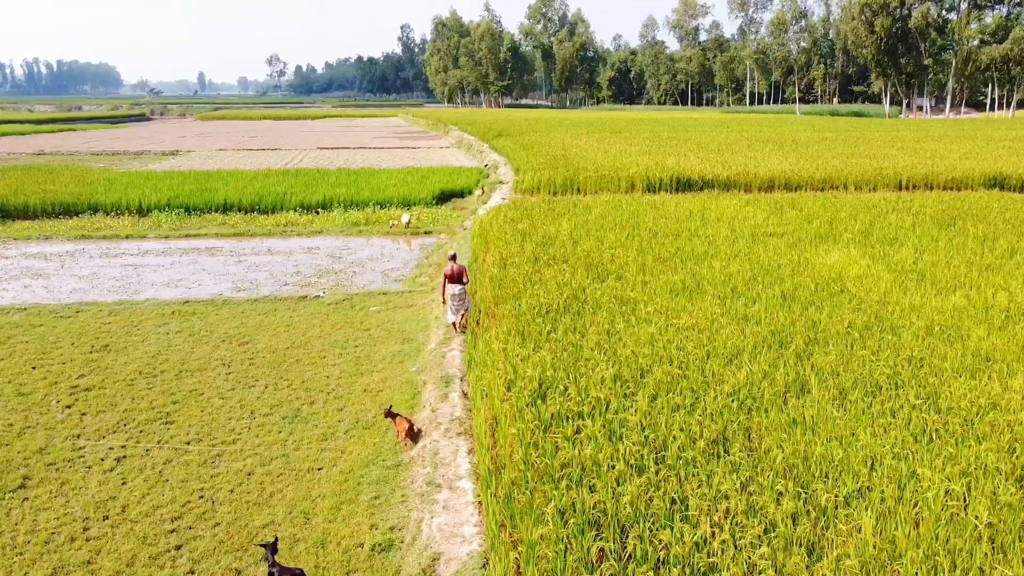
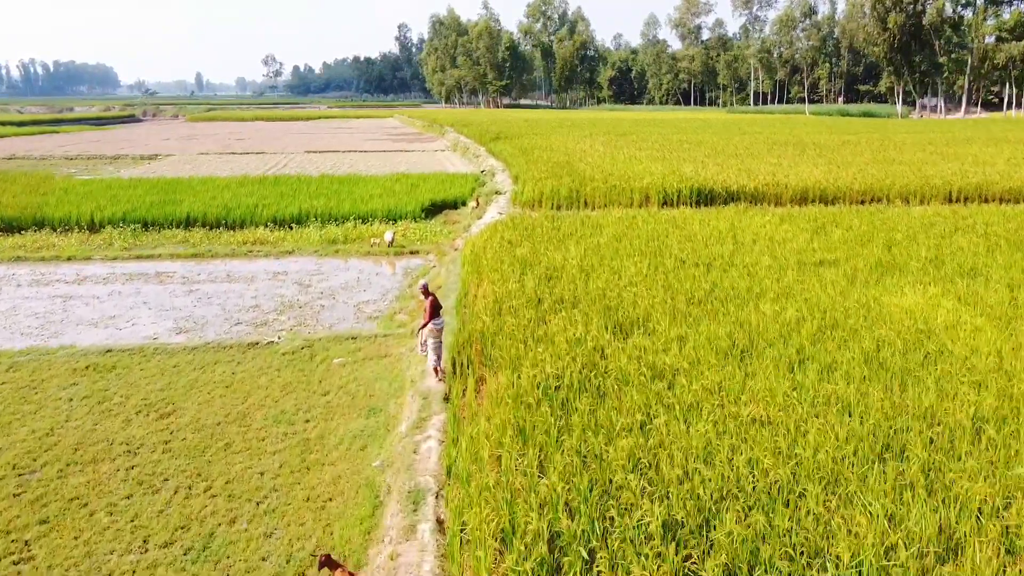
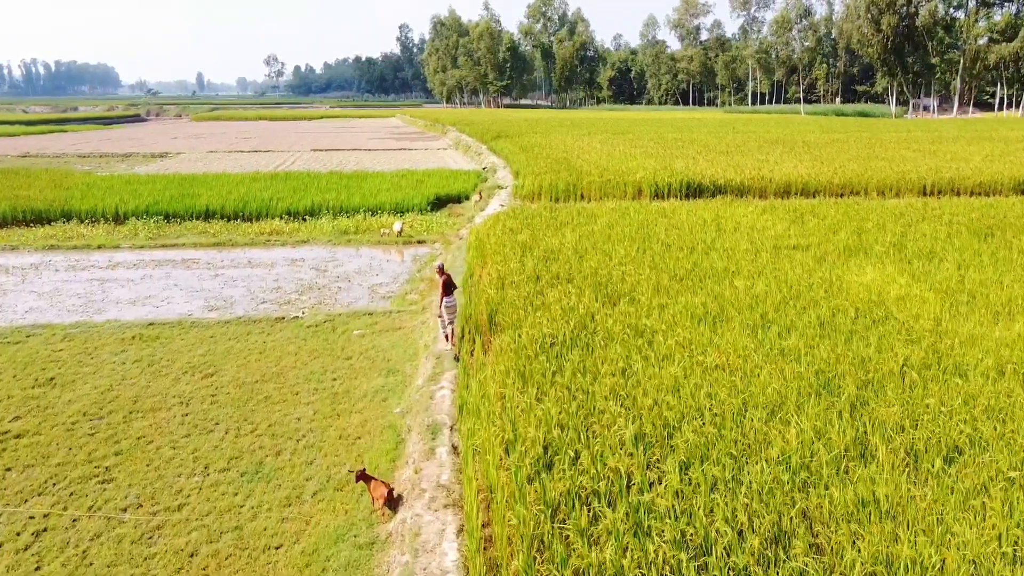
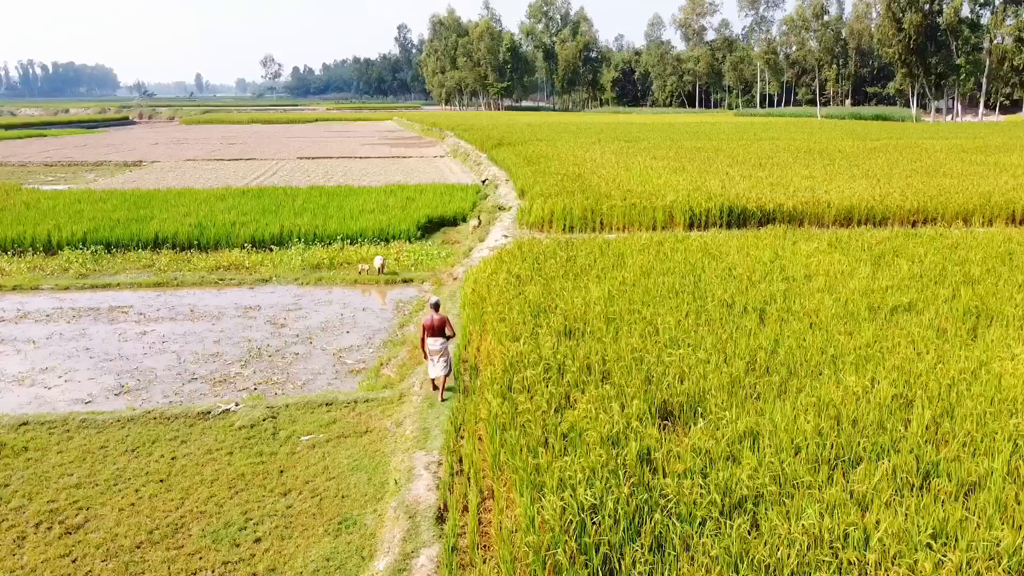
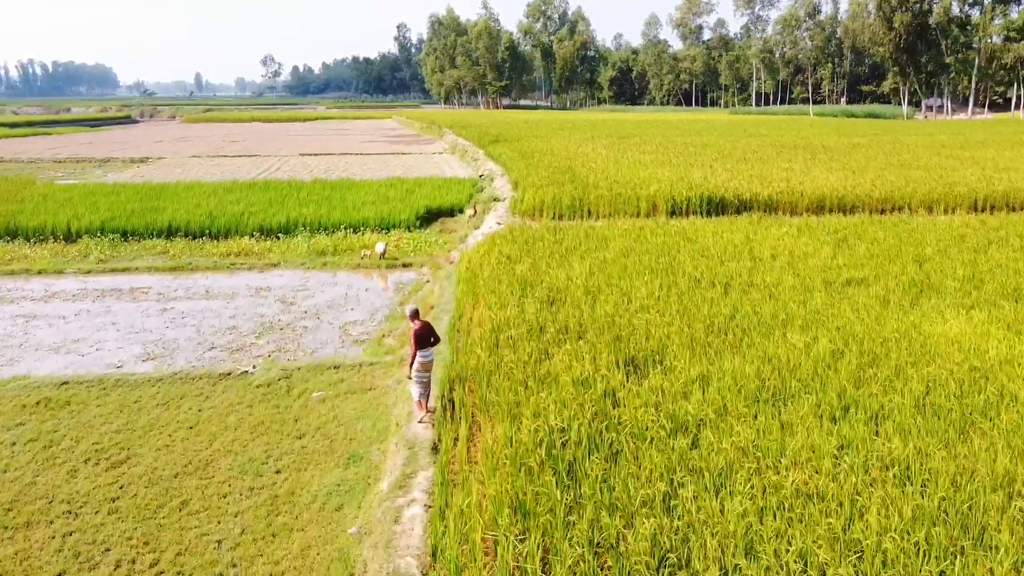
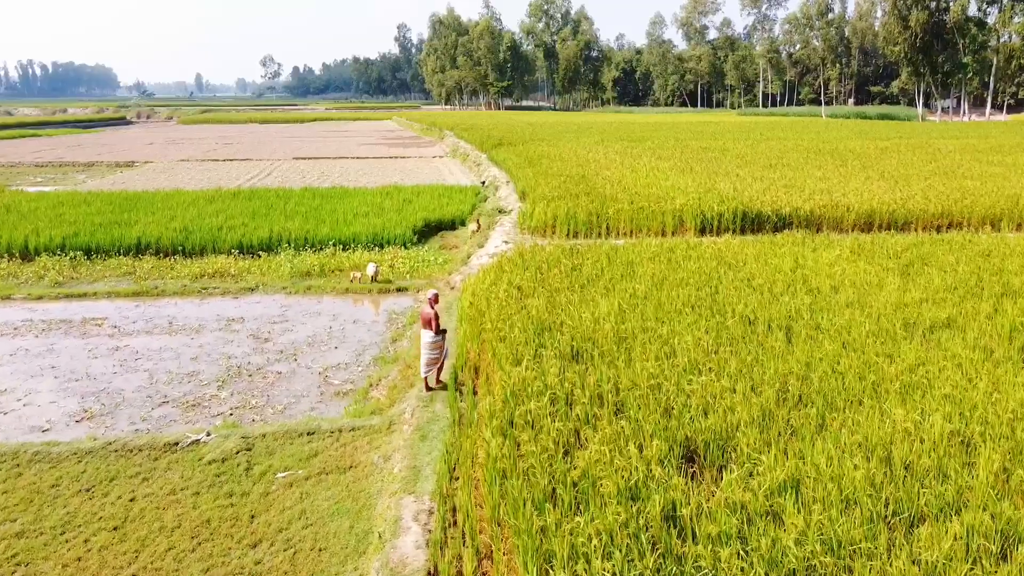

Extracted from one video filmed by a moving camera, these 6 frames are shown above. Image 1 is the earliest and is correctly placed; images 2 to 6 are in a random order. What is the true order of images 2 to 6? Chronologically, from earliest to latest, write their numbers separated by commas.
3, 2, 5, 4, 6
